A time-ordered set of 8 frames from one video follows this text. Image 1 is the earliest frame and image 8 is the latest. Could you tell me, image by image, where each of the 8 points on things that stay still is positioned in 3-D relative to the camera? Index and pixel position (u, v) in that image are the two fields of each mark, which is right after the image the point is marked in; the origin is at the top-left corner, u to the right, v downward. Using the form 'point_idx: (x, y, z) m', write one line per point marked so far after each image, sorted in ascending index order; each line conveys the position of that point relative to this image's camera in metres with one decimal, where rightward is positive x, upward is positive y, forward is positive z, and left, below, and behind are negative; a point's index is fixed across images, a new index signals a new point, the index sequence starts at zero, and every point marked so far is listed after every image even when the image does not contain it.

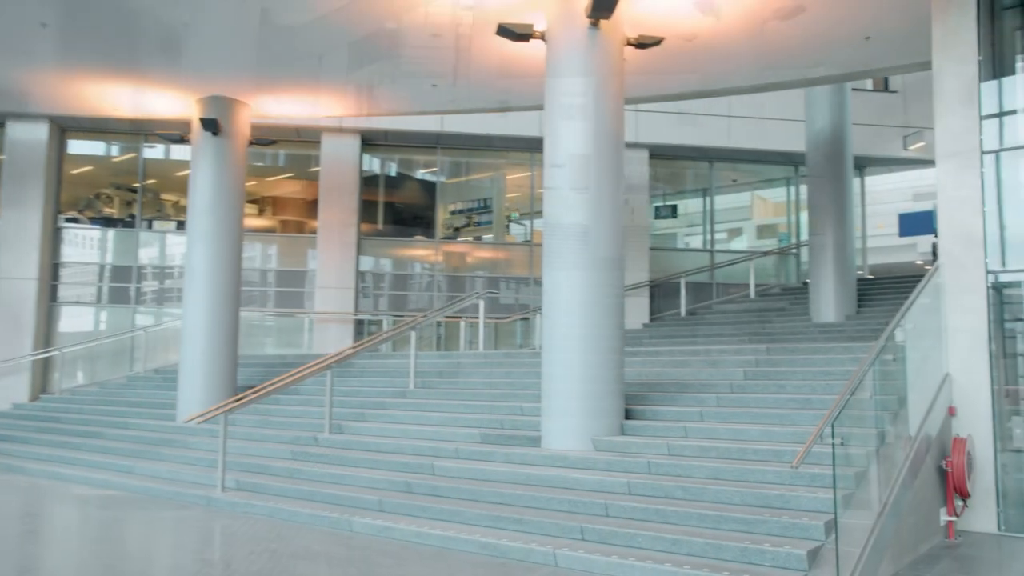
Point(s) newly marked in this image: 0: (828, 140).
0: (+6.3, +2.9, +15.1) m
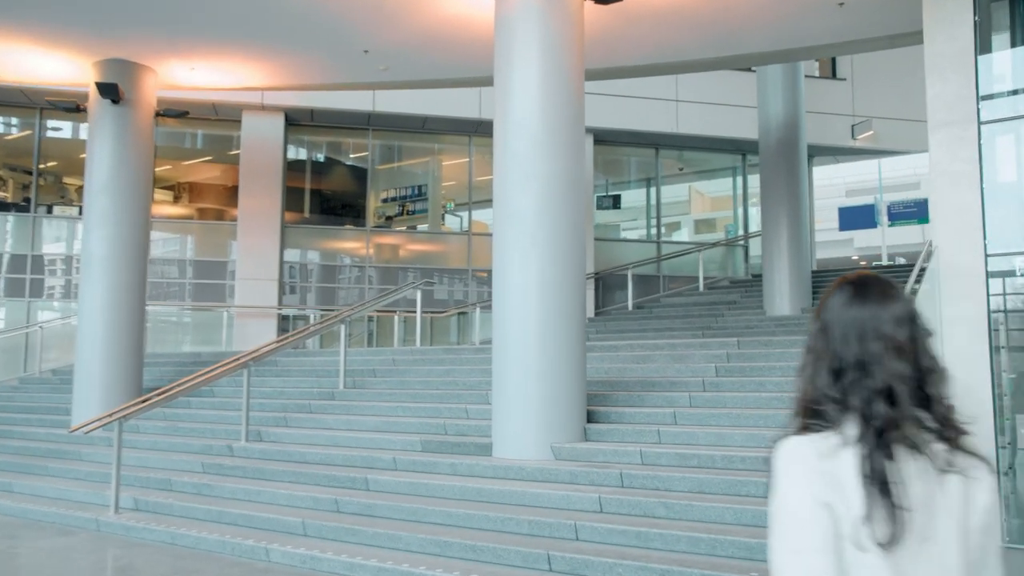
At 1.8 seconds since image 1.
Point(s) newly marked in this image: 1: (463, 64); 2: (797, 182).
0: (+5.1, +3.1, +14.5) m
1: (-0.8, +3.5, +12.0) m
2: (+5.4, +2.0, +14.5) m
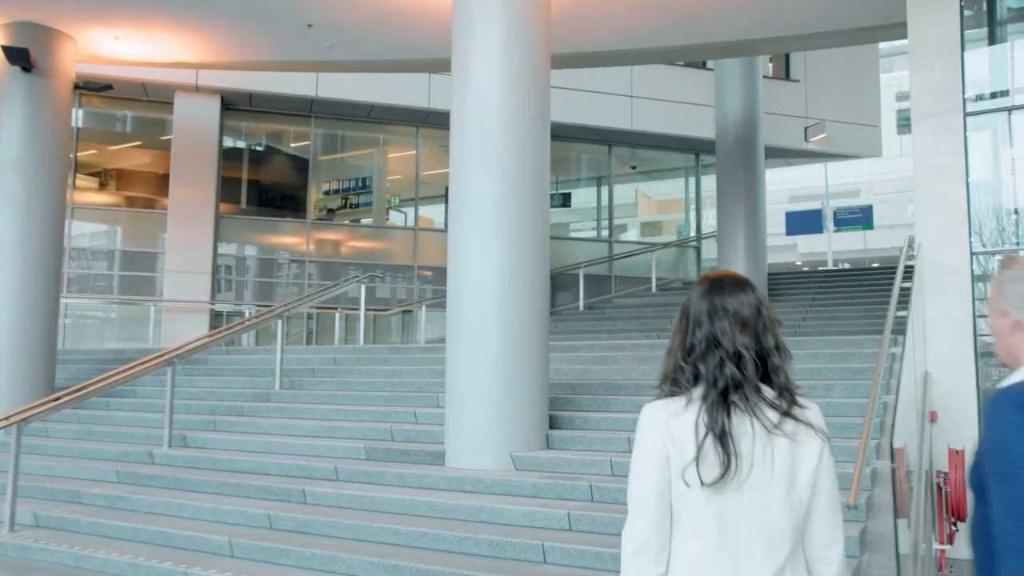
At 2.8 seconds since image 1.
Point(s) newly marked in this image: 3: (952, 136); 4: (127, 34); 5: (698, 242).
0: (+4.2, +3.1, +14.2) m
1: (-1.4, +3.6, +11.3) m
2: (+4.5, +2.0, +14.2) m
3: (+3.9, +1.4, +6.8) m
4: (-5.7, +3.8, +11.3) m
5: (+4.5, +1.1, +18.6) m
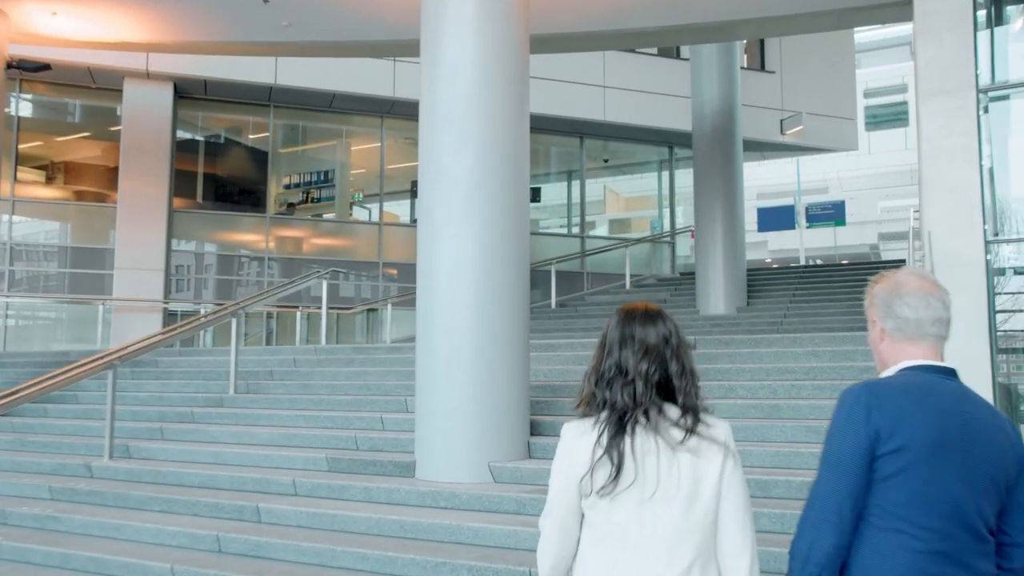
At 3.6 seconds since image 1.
0: (+3.7, +3.1, +13.8) m
1: (-1.8, +3.7, +10.6) m
2: (+4.0, +2.0, +13.8) m
3: (+3.7, +1.4, +6.4) m
4: (-6.1, +3.8, +10.5) m
5: (+3.8, +1.2, +18.2) m
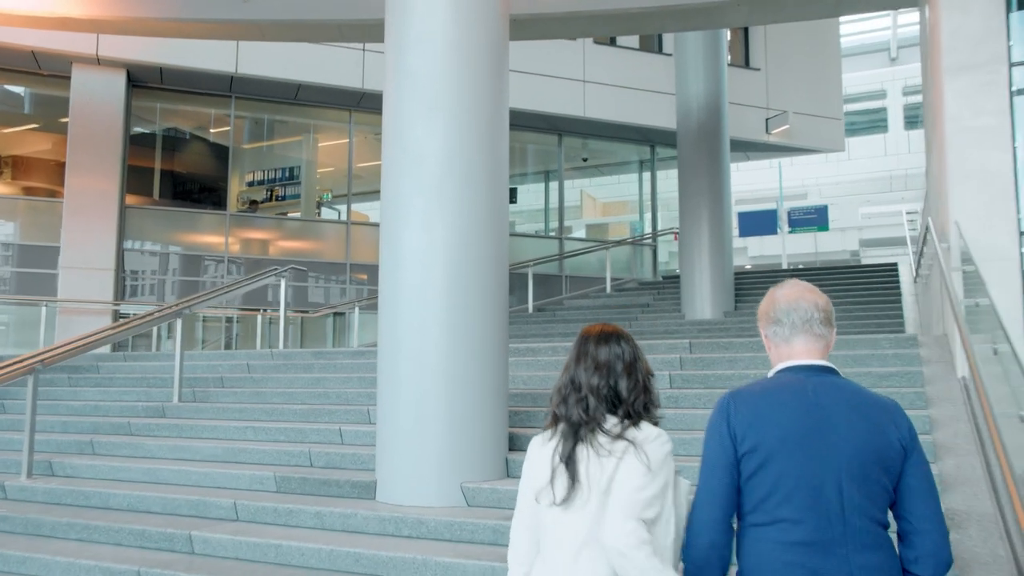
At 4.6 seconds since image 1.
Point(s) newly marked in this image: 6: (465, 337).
0: (+3.3, +3.1, +13.2) m
1: (-2.1, +3.7, +9.8) m
2: (+3.6, +2.0, +13.2) m
3: (+3.6, +1.5, +5.7) m
4: (-6.4, +3.8, +9.5) m
5: (+3.2, +1.1, +17.5) m
6: (-0.3, -0.4, +5.3) m
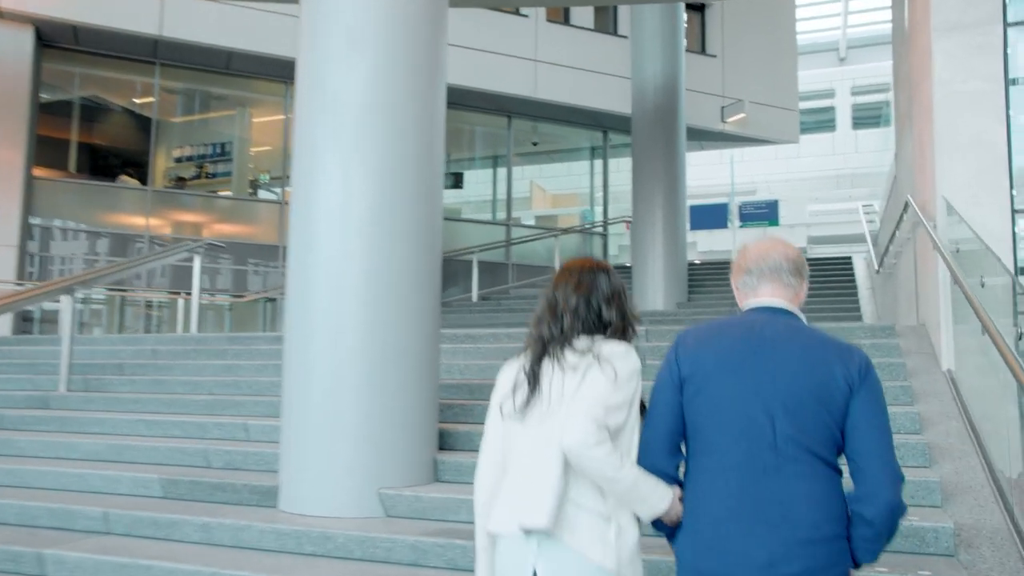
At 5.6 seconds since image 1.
0: (+2.4, +3.2, +12.6) m
1: (-2.7, +3.9, +8.8) m
2: (+2.7, +2.1, +12.6) m
3: (+3.2, +1.6, +5.2) m
4: (-7.0, +4.2, +8.2) m
5: (+2.0, +1.3, +16.9) m
6: (-0.7, -0.2, +4.5) m
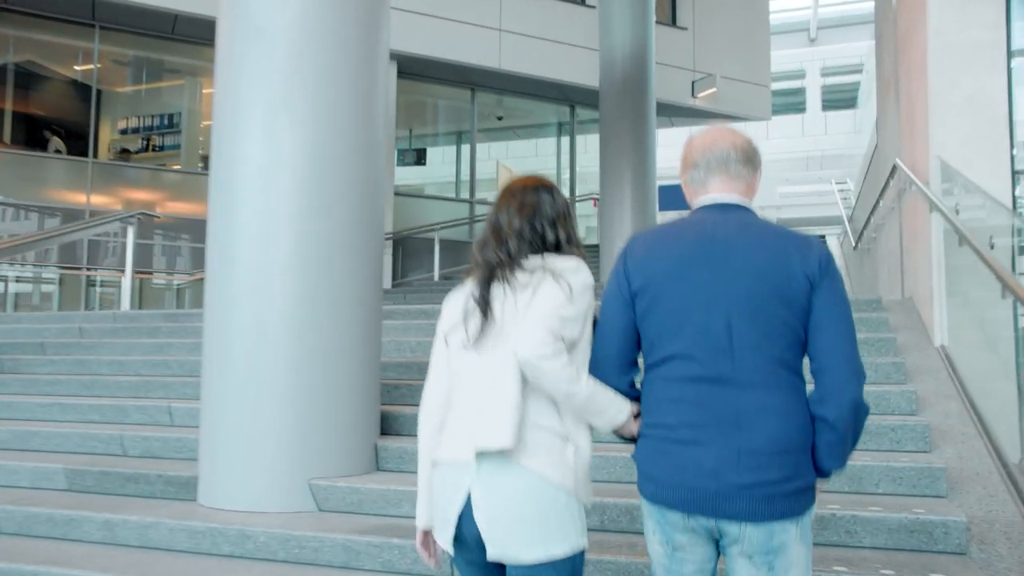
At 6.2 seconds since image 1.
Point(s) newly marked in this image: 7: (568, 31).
0: (+1.8, +3.6, +12.1) m
1: (-3.2, +4.2, +8.1) m
2: (+2.1, +2.5, +12.1) m
3: (+2.9, +1.7, +4.8) m
4: (-7.4, +4.4, +7.3) m
5: (+1.2, +1.7, +16.5) m
6: (-1.0, 0.0, +4.0) m
7: (+1.1, +5.1, +15.3) m
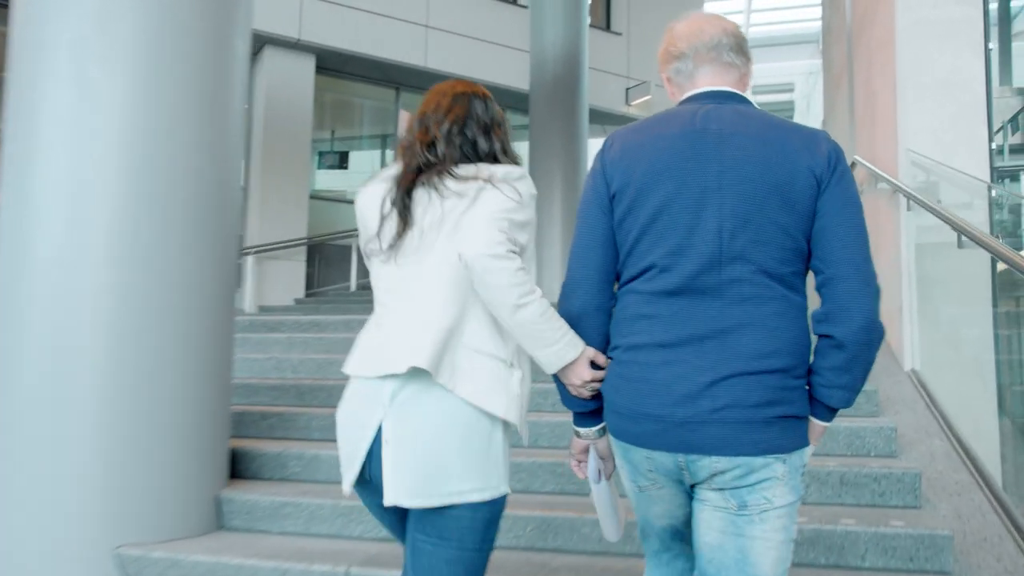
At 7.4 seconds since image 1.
0: (+0.7, +3.4, +11.4) m
1: (-3.9, +4.1, +7.0) m
2: (+0.9, +2.3, +11.4) m
3: (+2.4, +1.7, +4.2) m
4: (-8.0, +4.5, +5.9) m
5: (-0.3, +1.4, +15.7) m
6: (-1.4, 0.0, +3.0) m
7: (-0.2, +4.9, +14.6) m
